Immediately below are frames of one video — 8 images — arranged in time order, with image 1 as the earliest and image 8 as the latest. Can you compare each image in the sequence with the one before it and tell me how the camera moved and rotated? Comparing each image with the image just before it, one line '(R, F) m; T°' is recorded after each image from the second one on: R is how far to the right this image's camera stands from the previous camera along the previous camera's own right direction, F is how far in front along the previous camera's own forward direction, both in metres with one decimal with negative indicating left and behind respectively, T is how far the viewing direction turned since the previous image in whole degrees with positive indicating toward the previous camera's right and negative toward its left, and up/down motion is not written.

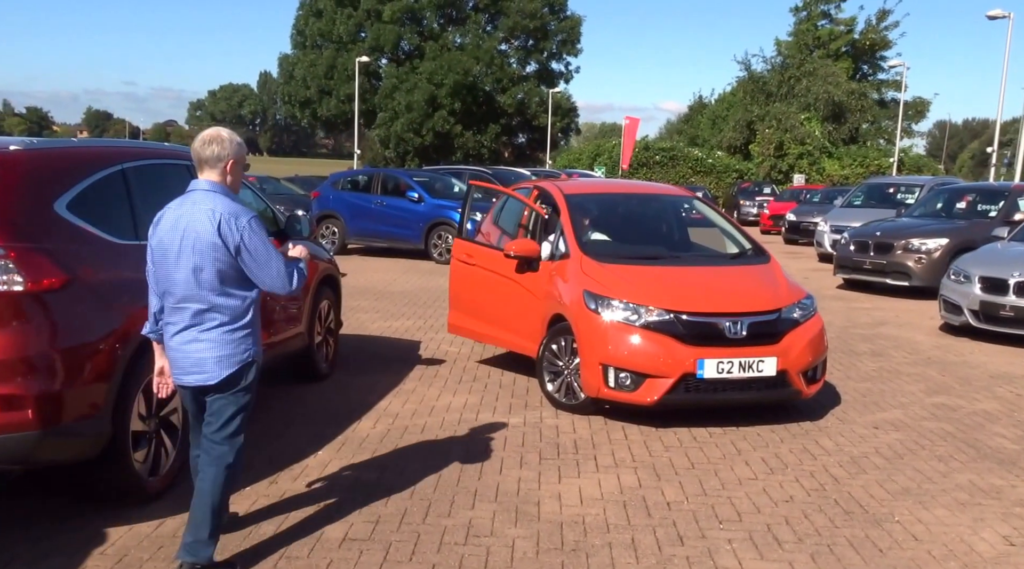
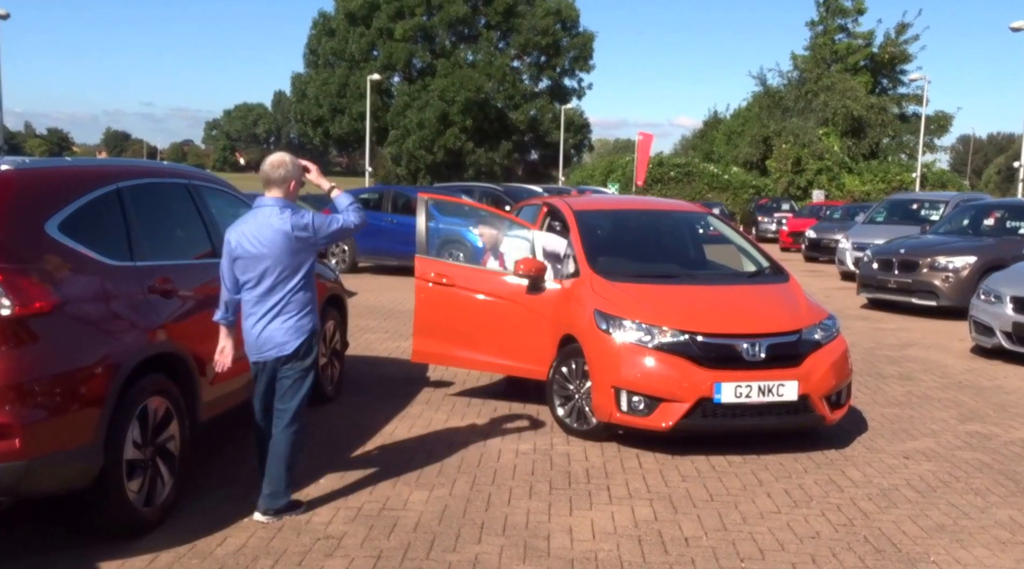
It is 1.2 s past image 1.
(0.0, +0.2) m; -1°
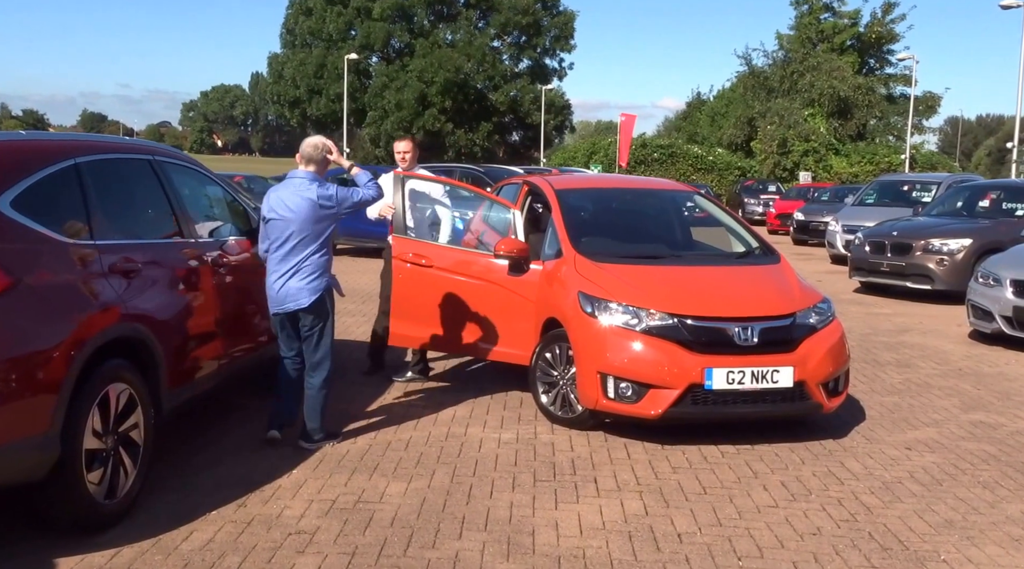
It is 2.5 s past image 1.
(0.0, +0.3) m; +1°
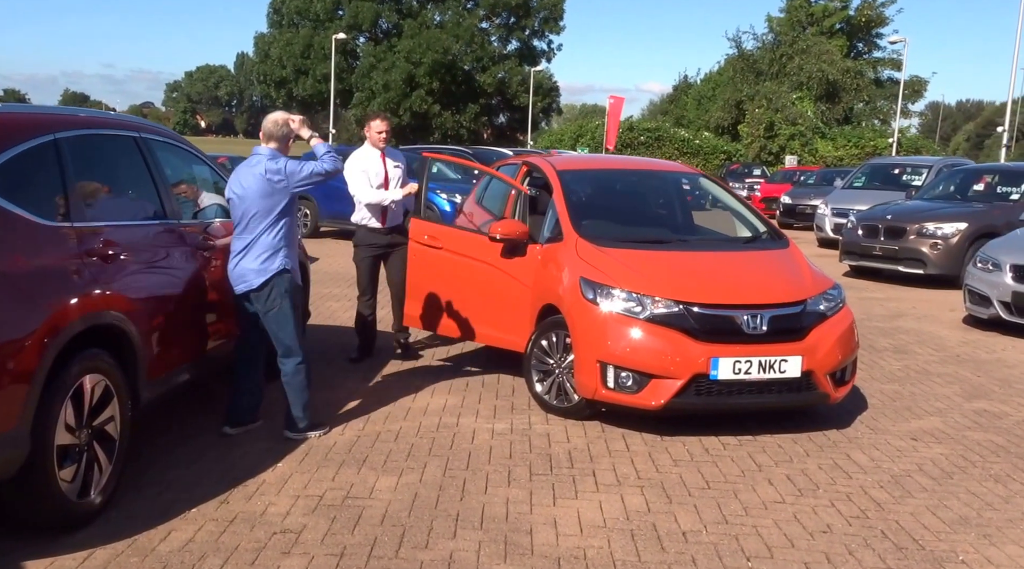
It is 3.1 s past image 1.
(-0.1, +0.2) m; +1°
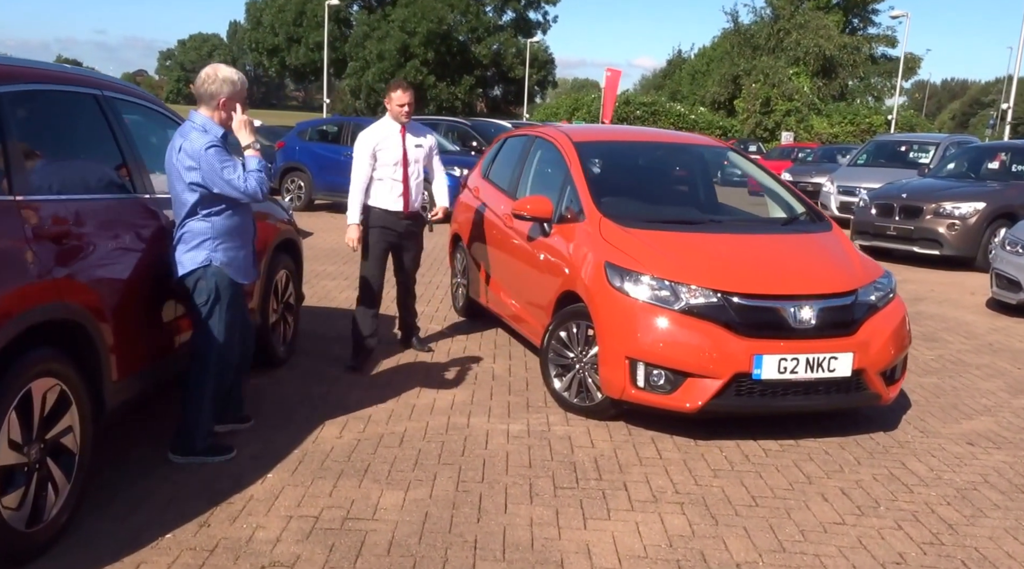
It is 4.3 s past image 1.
(-0.2, +0.5) m; +1°
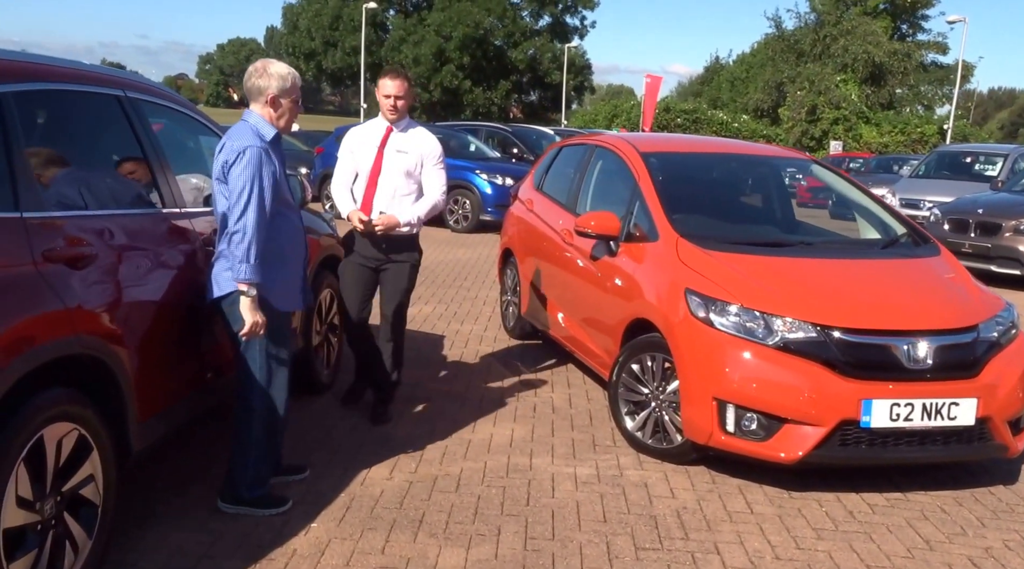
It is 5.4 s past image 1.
(-0.2, +0.5) m; -2°
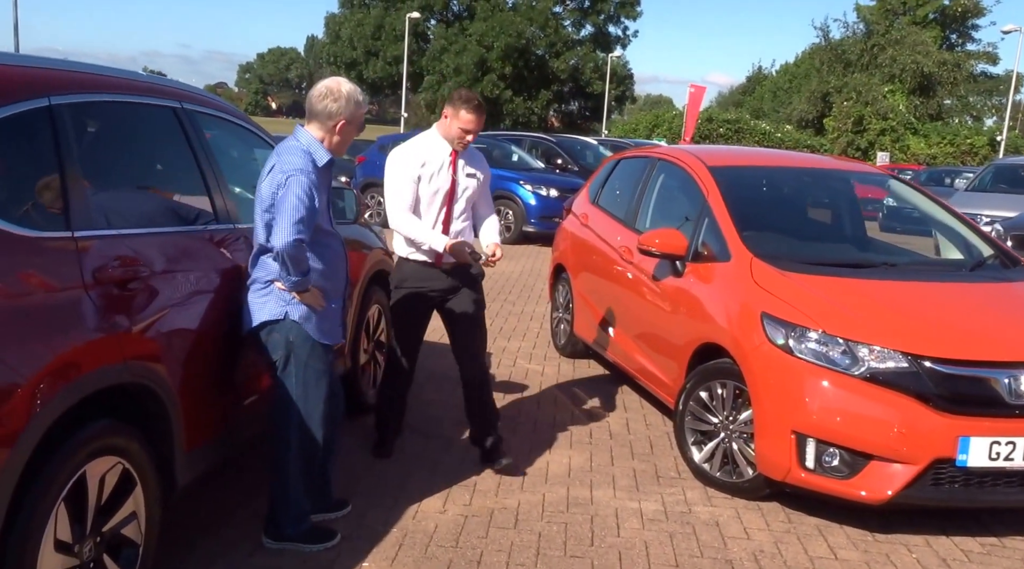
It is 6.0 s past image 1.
(-0.1, +0.2) m; -2°
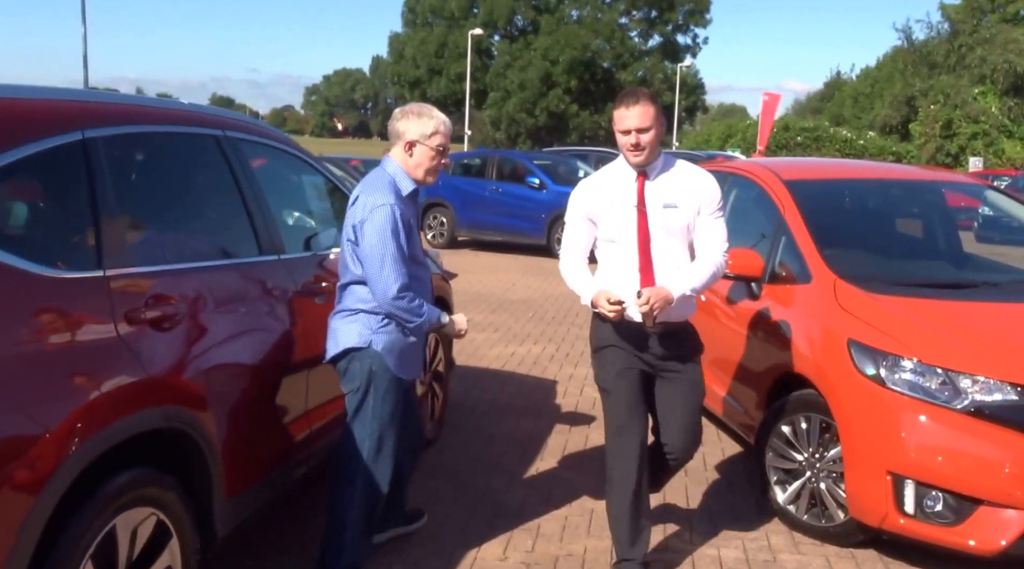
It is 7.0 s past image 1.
(+0.1, +0.3) m; -5°
